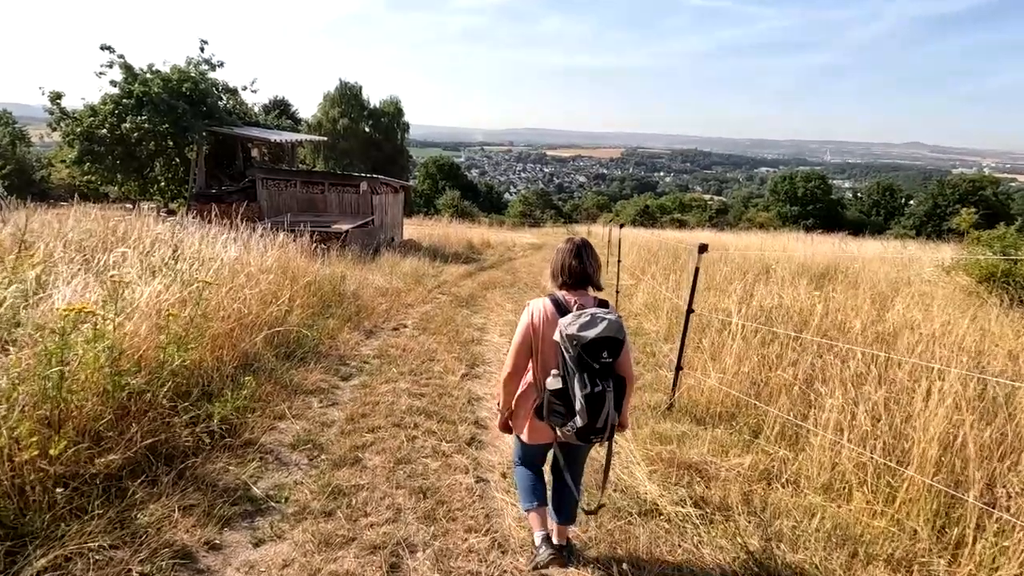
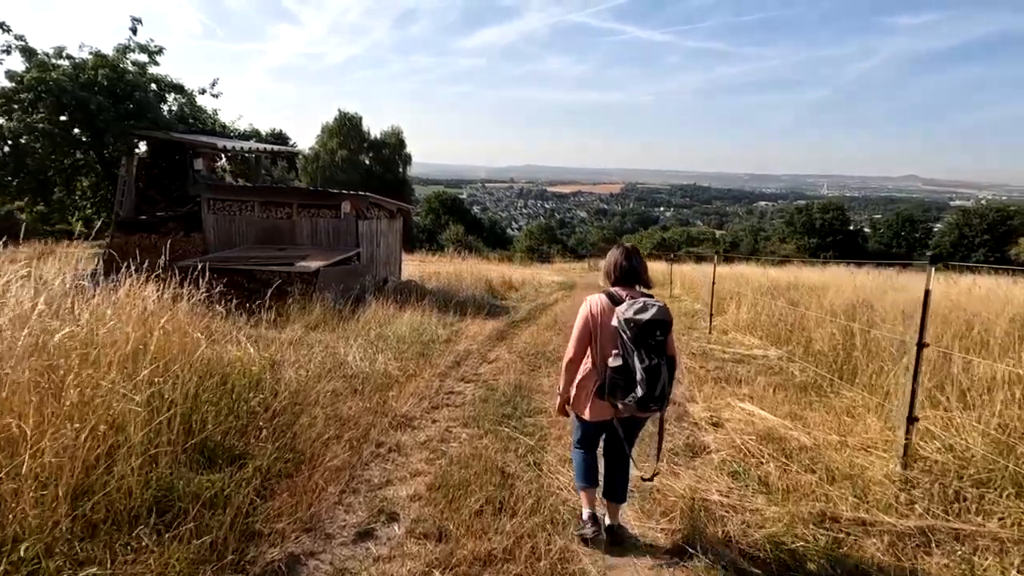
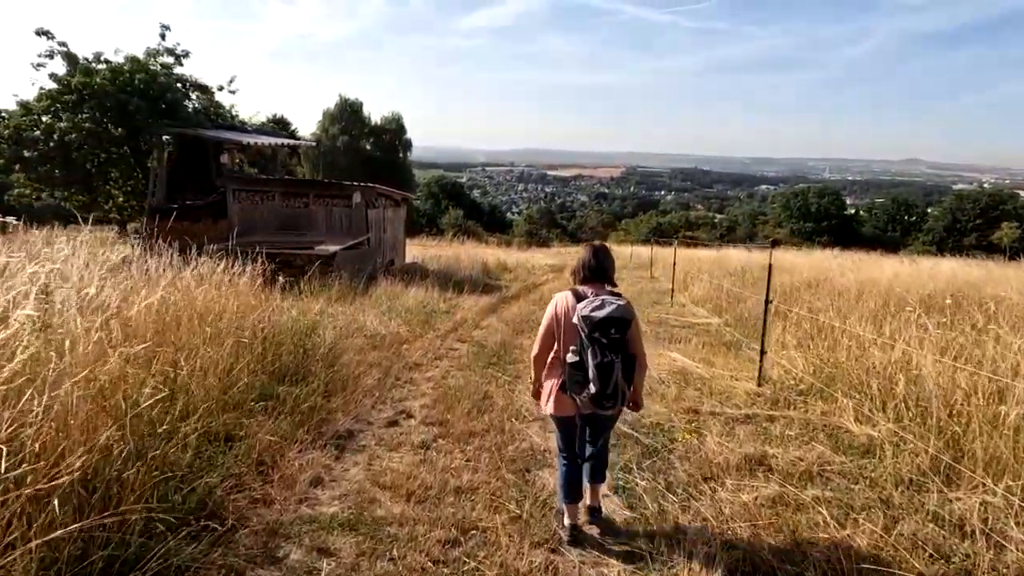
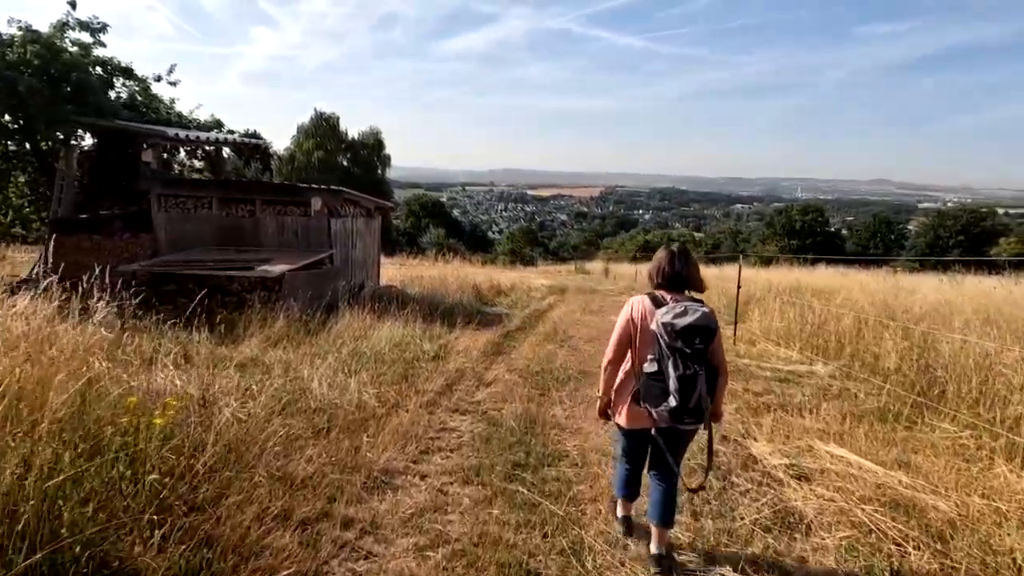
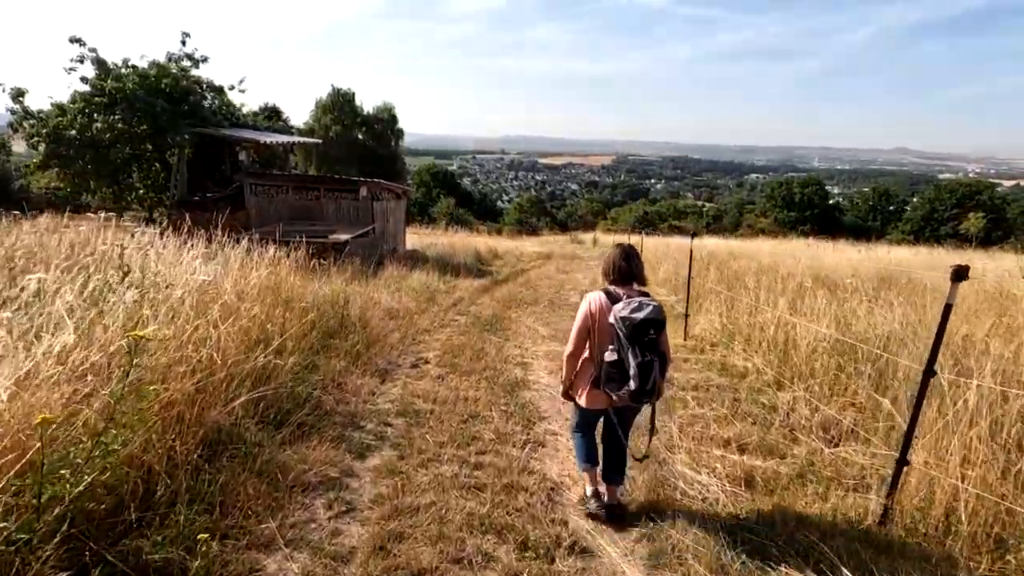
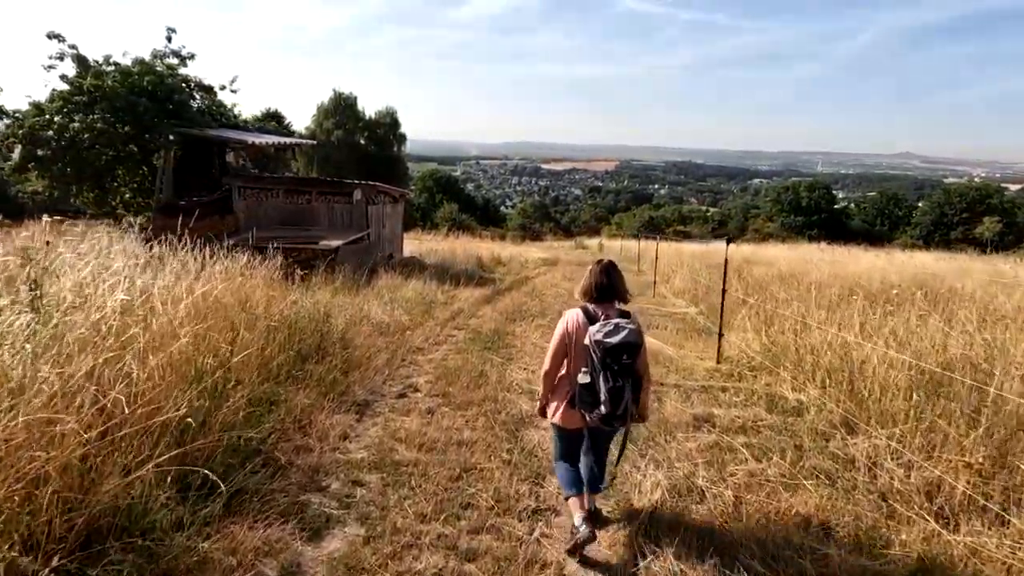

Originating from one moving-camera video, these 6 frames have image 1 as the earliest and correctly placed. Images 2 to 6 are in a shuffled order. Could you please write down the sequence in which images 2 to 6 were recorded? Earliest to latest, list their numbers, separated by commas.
5, 6, 3, 2, 4
